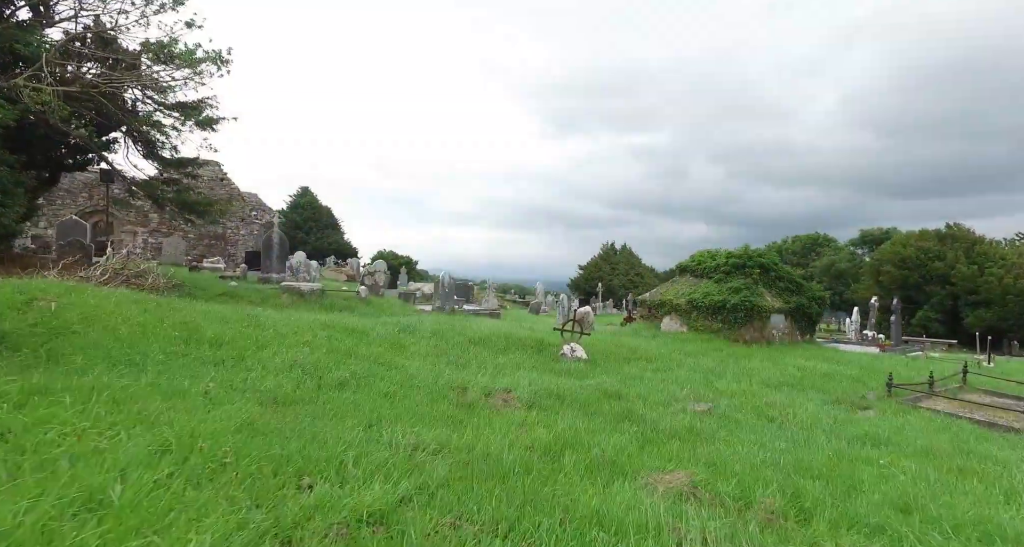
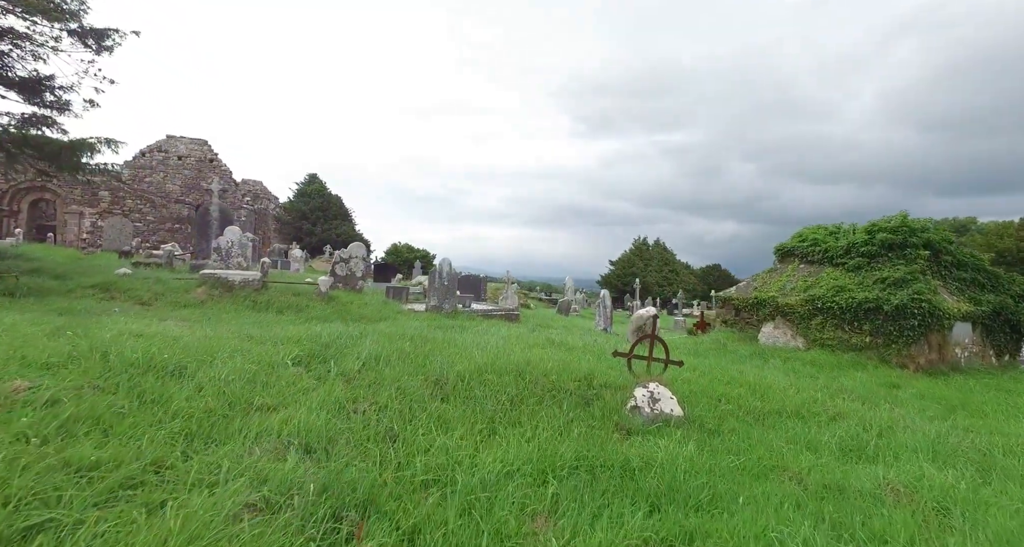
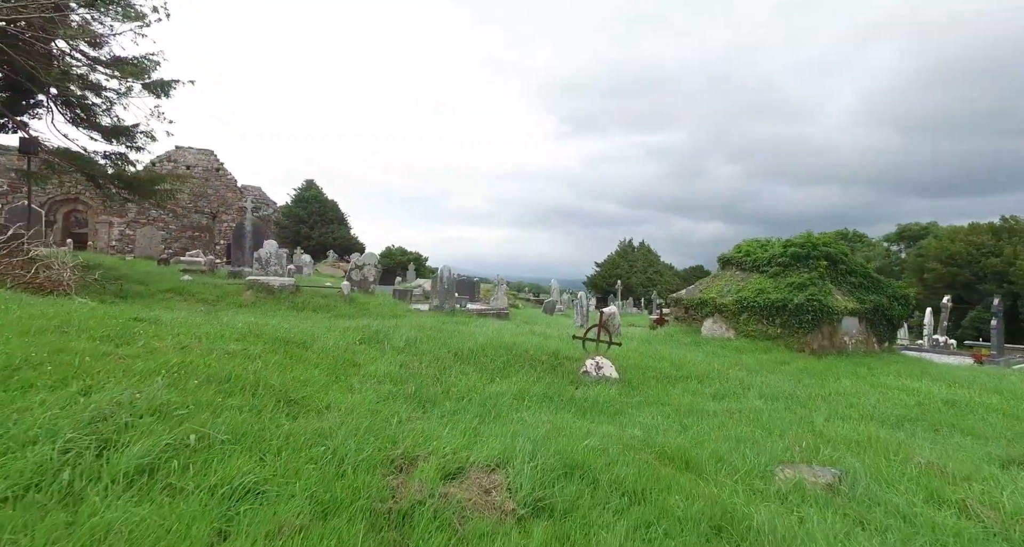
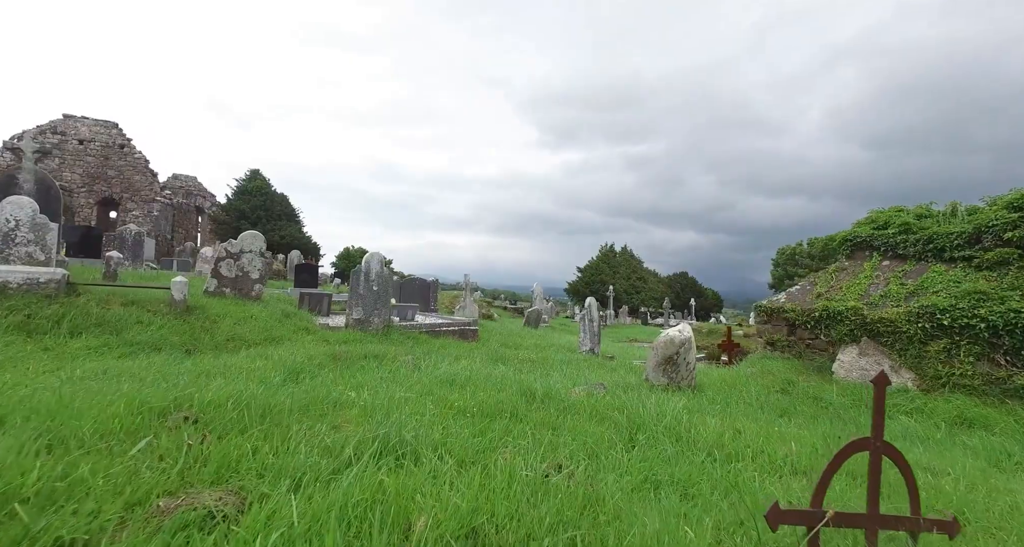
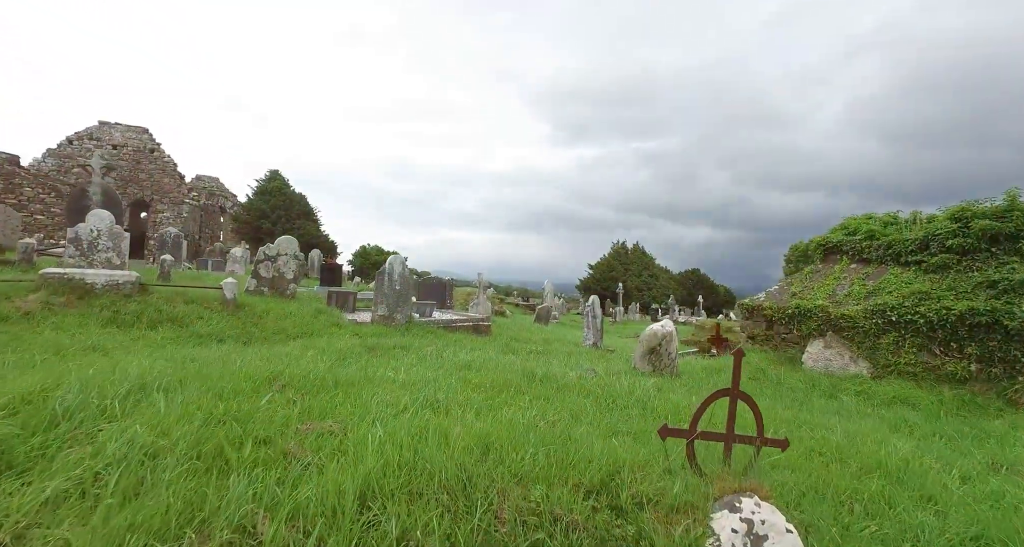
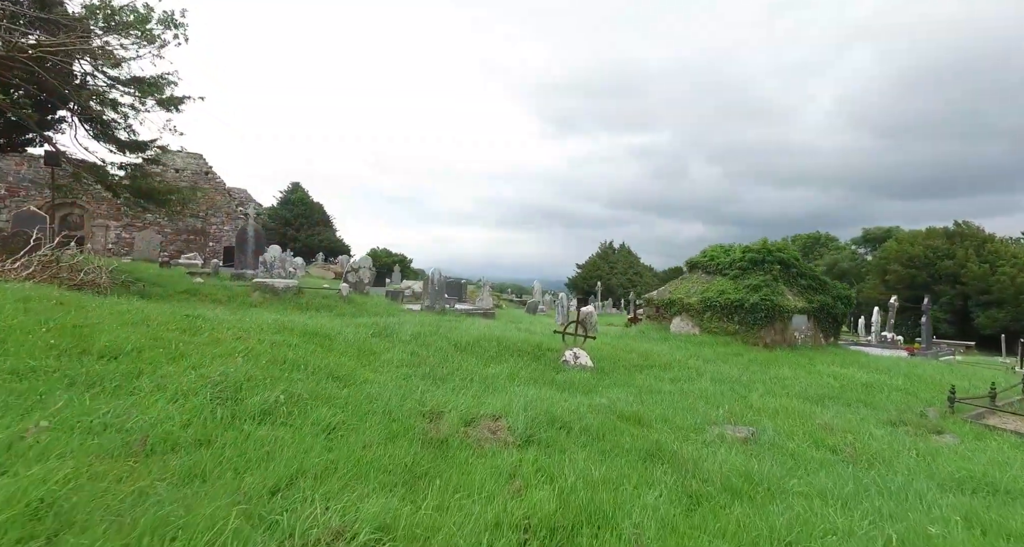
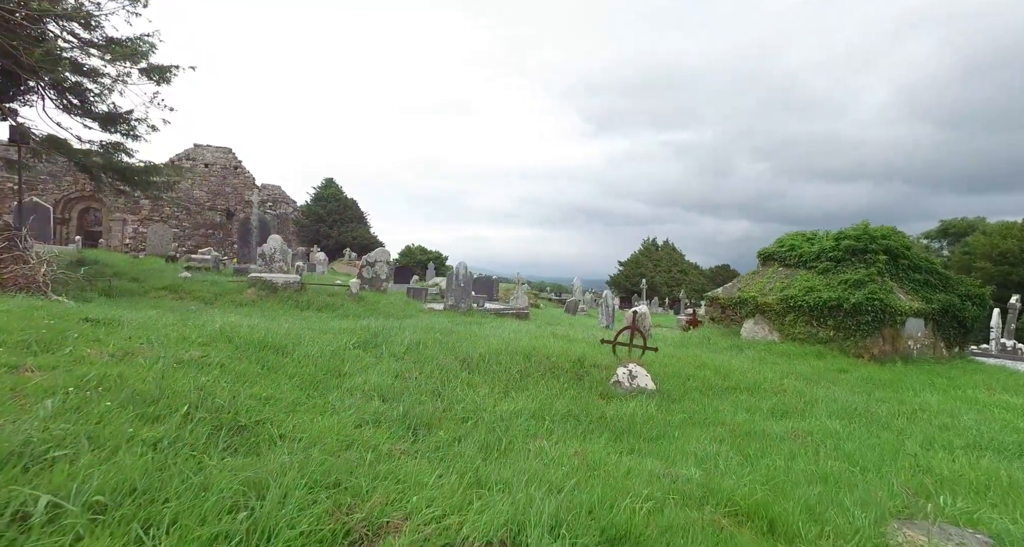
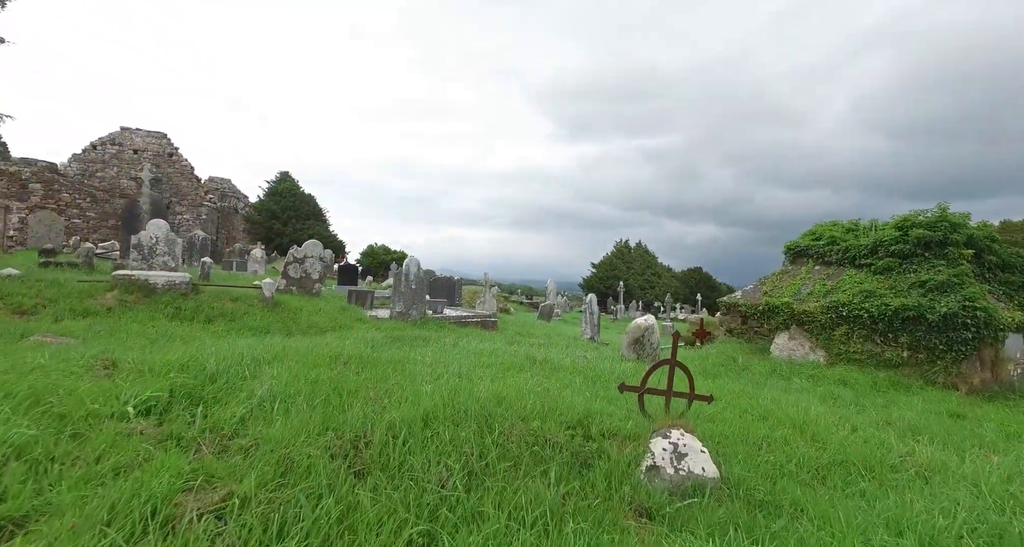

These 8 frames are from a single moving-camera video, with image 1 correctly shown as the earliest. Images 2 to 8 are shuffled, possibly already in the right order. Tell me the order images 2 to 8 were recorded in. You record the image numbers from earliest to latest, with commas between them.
6, 3, 7, 2, 8, 5, 4
